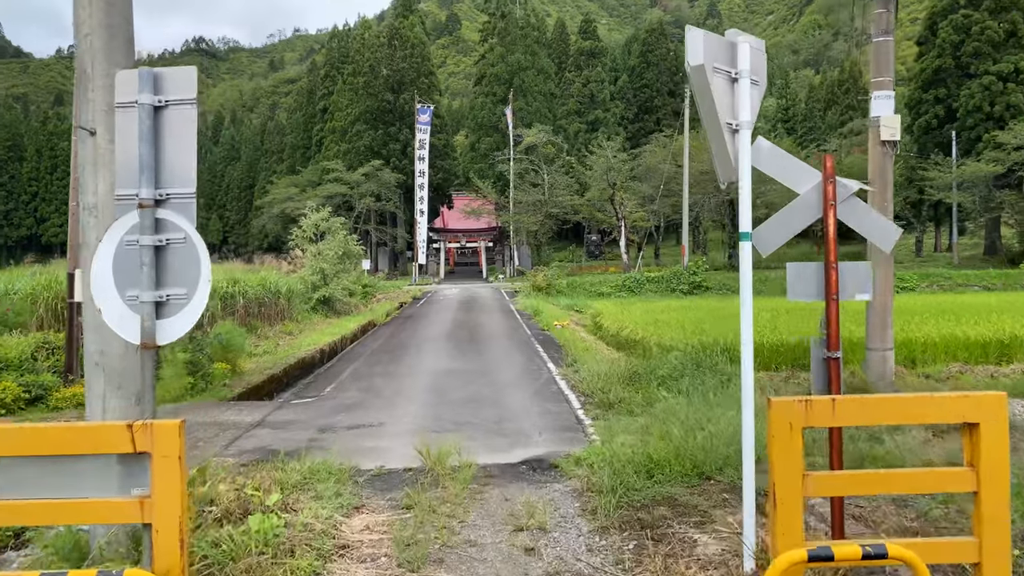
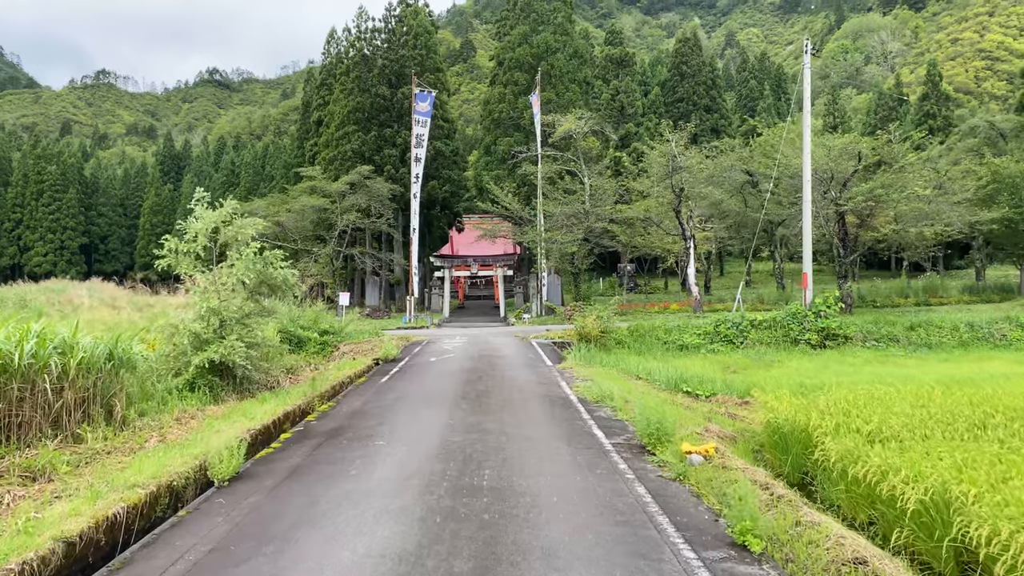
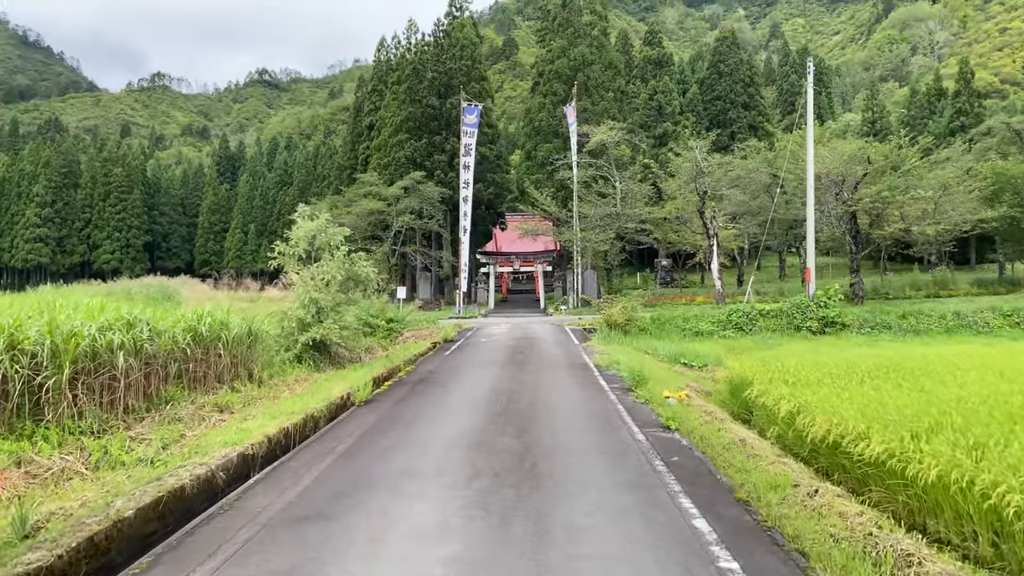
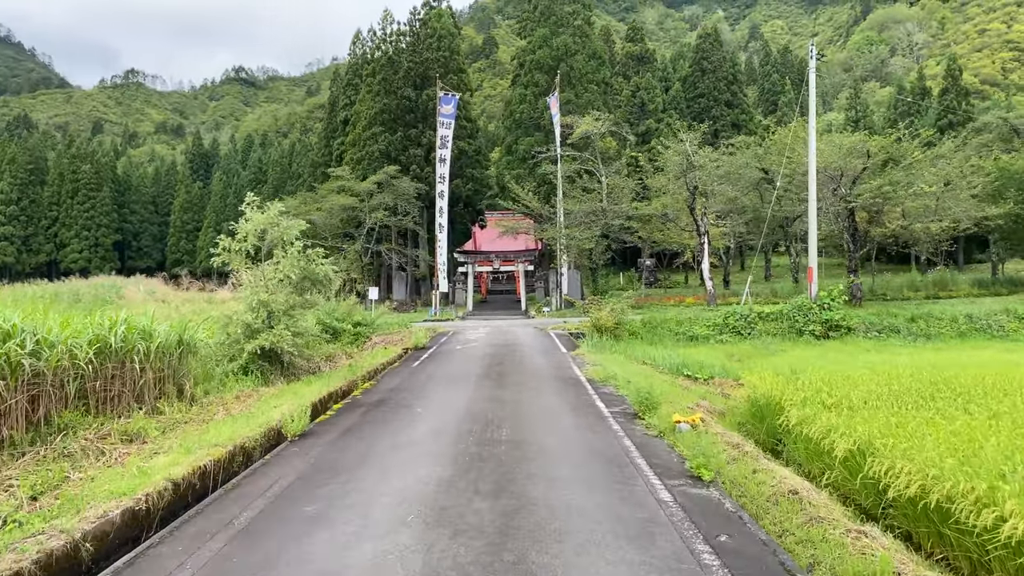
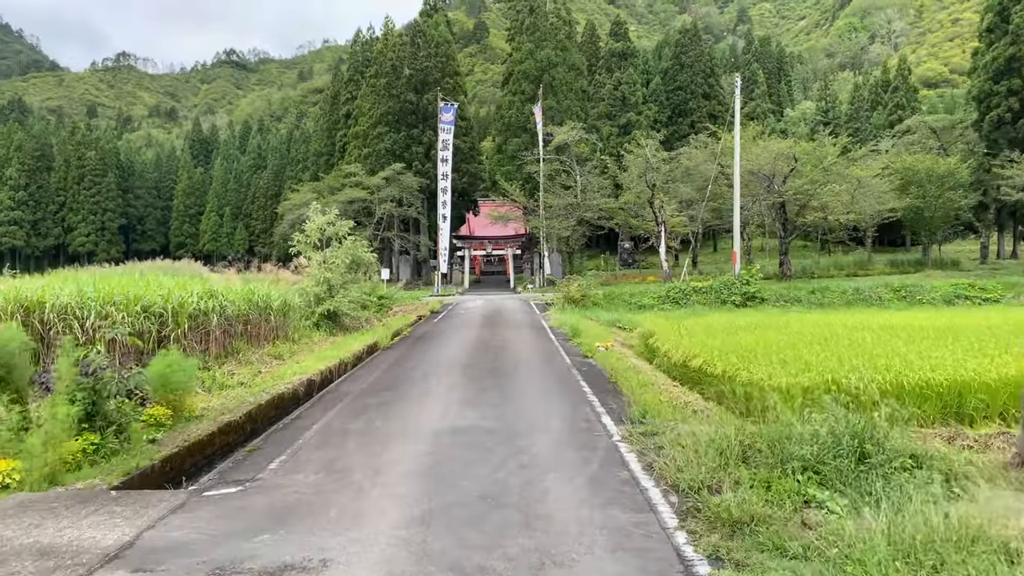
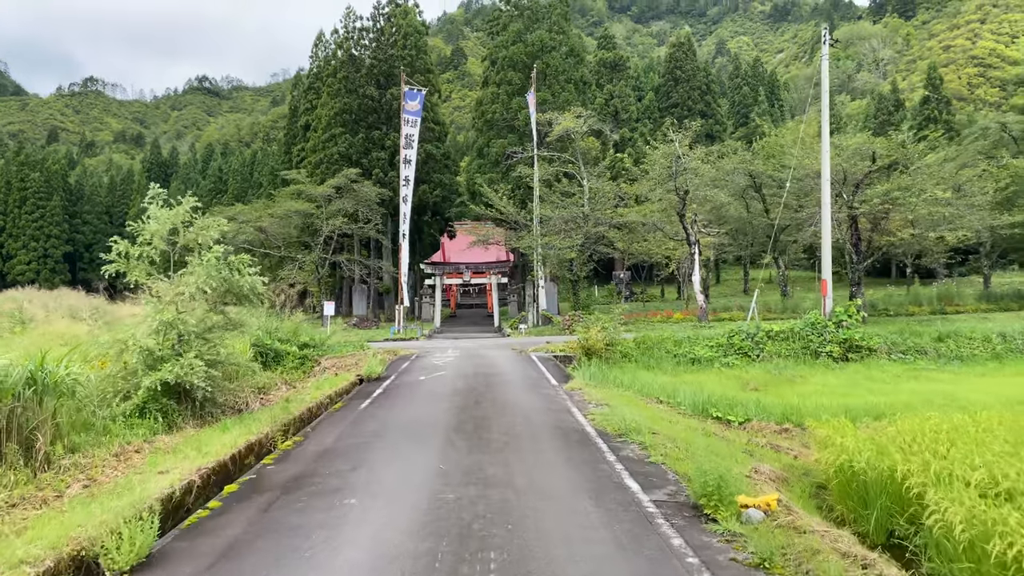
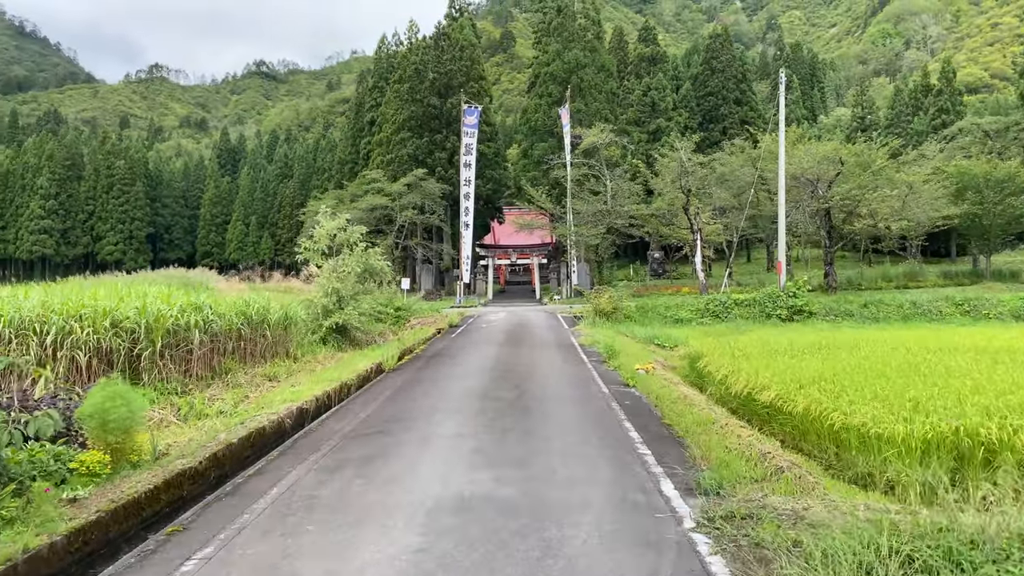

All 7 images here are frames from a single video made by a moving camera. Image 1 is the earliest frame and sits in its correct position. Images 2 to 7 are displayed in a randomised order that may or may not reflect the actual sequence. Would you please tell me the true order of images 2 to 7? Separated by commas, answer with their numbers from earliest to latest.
5, 7, 3, 4, 2, 6
